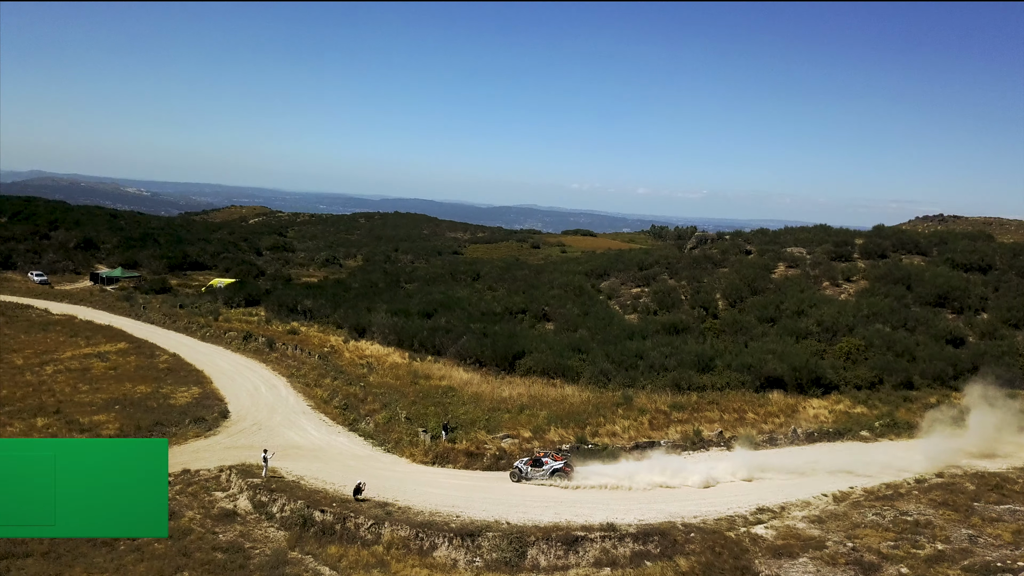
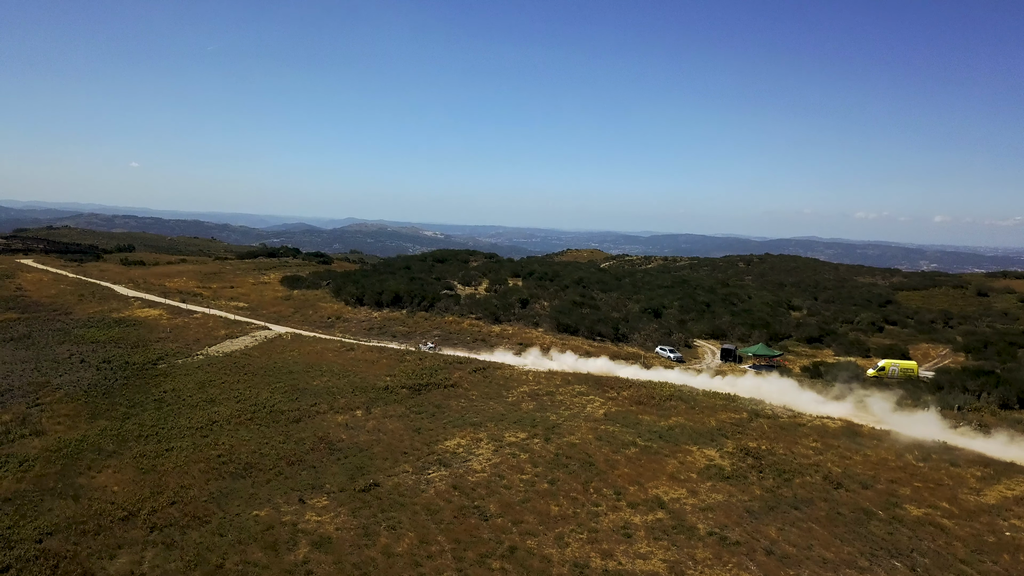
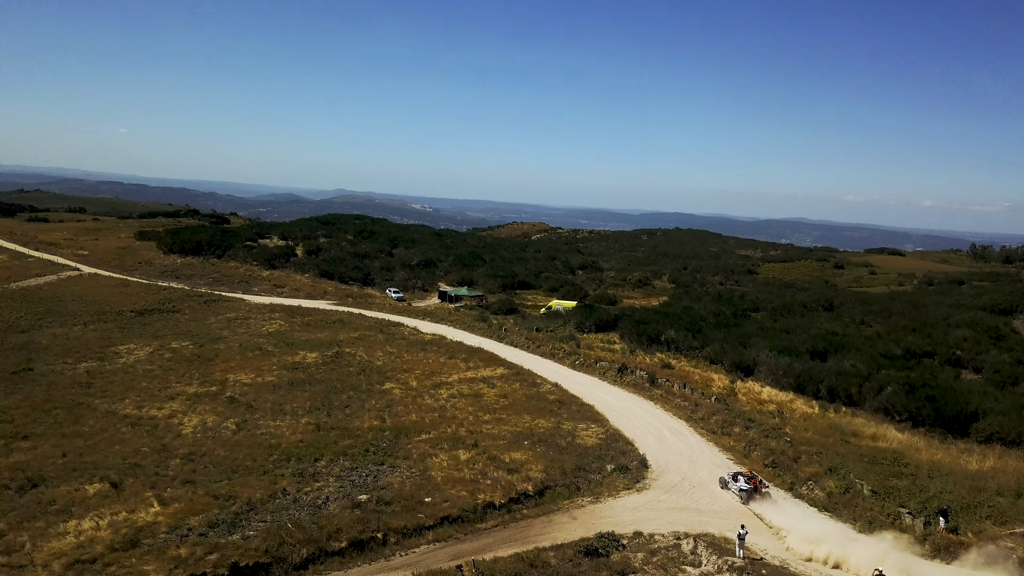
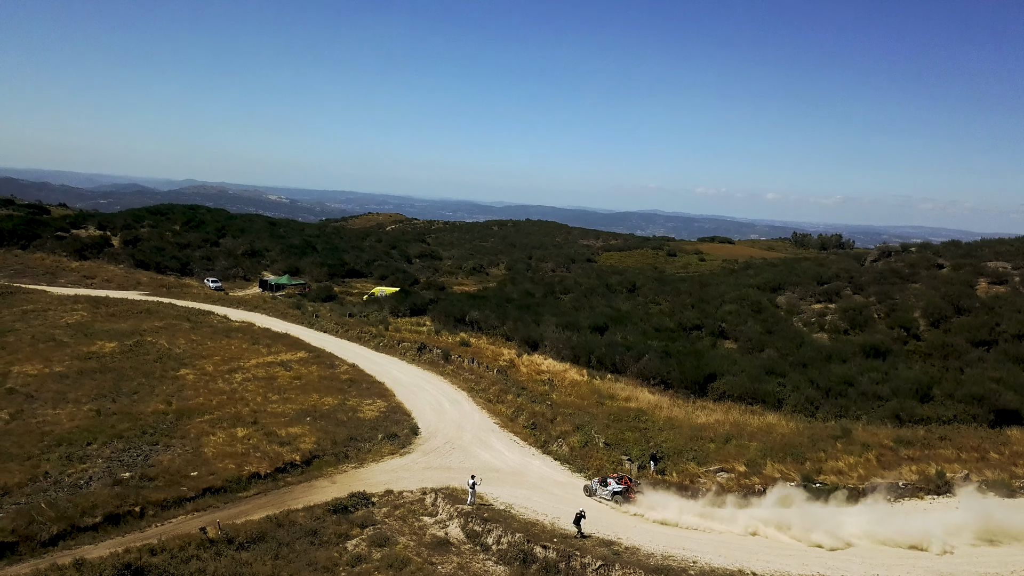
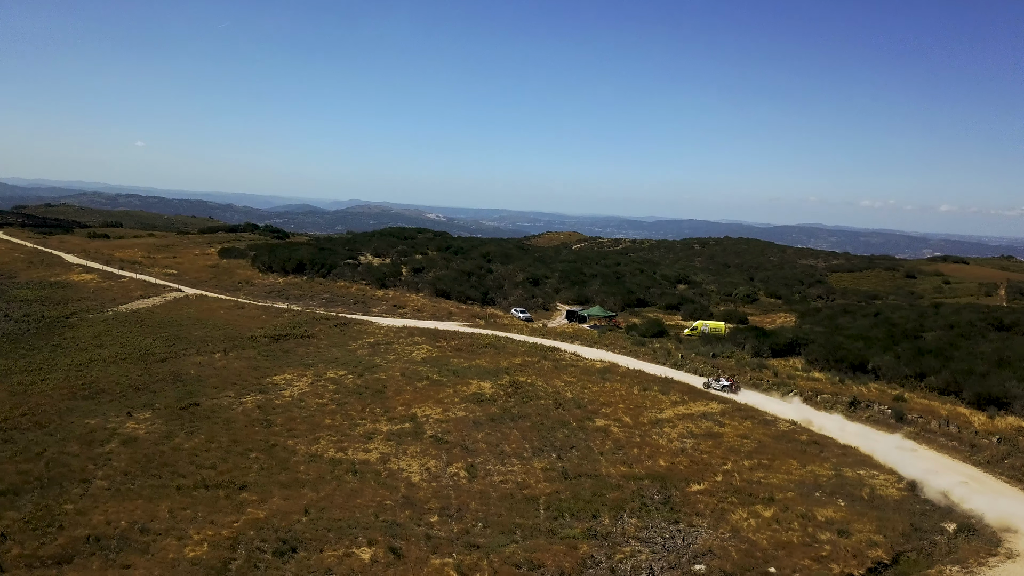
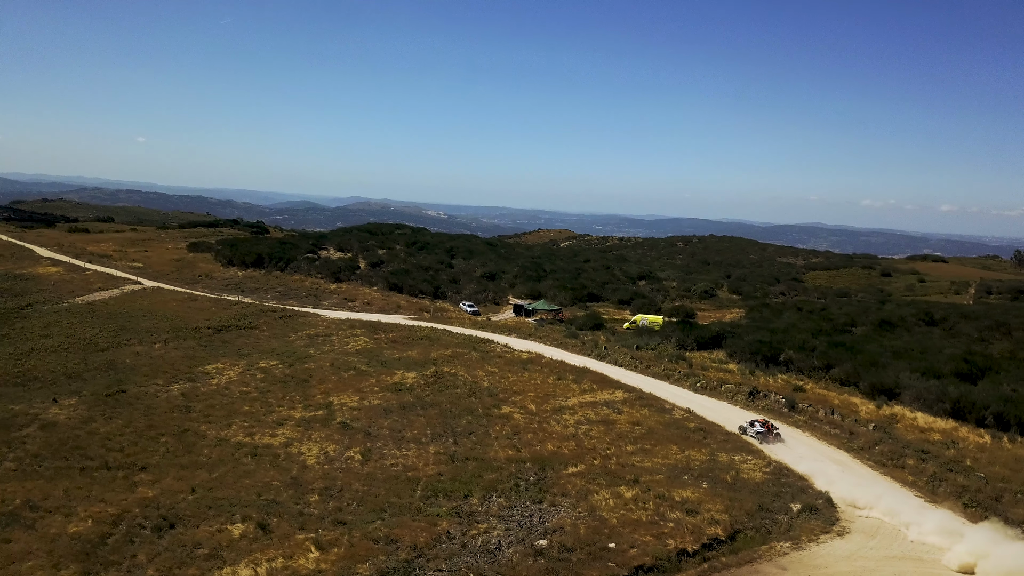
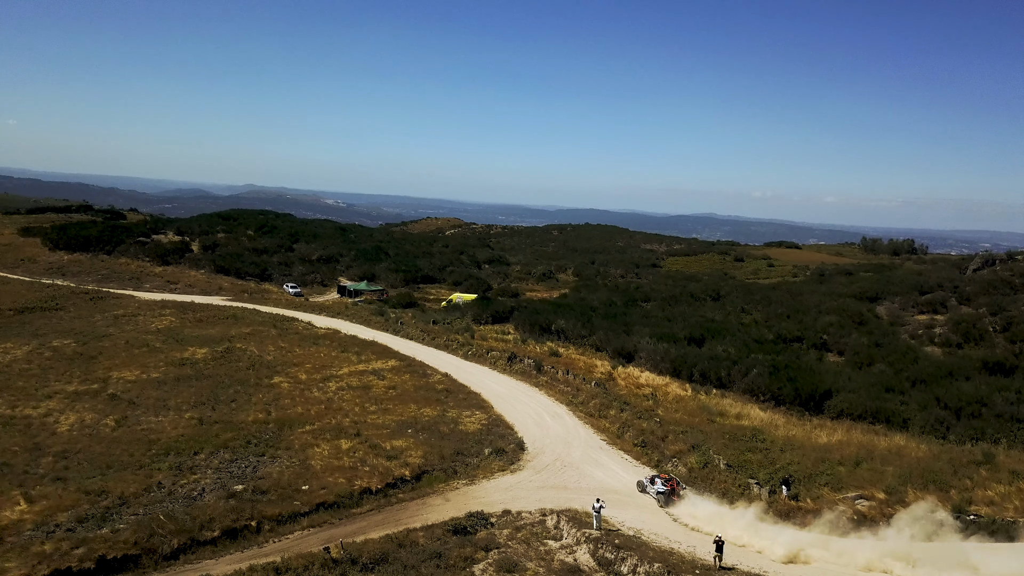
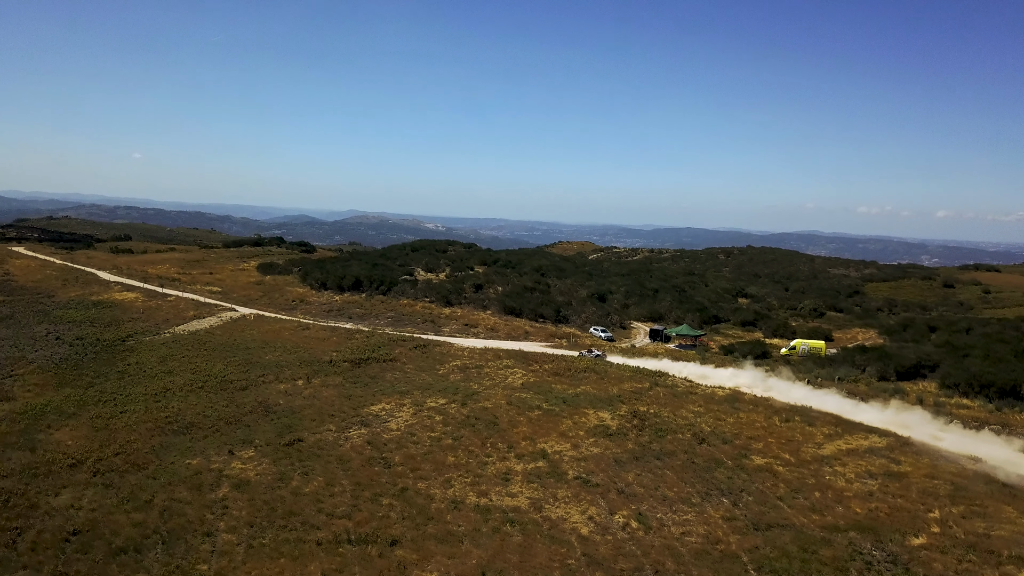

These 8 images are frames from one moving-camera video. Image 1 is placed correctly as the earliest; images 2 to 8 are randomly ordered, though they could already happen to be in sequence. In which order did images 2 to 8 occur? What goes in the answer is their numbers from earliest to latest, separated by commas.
4, 7, 3, 6, 5, 8, 2
